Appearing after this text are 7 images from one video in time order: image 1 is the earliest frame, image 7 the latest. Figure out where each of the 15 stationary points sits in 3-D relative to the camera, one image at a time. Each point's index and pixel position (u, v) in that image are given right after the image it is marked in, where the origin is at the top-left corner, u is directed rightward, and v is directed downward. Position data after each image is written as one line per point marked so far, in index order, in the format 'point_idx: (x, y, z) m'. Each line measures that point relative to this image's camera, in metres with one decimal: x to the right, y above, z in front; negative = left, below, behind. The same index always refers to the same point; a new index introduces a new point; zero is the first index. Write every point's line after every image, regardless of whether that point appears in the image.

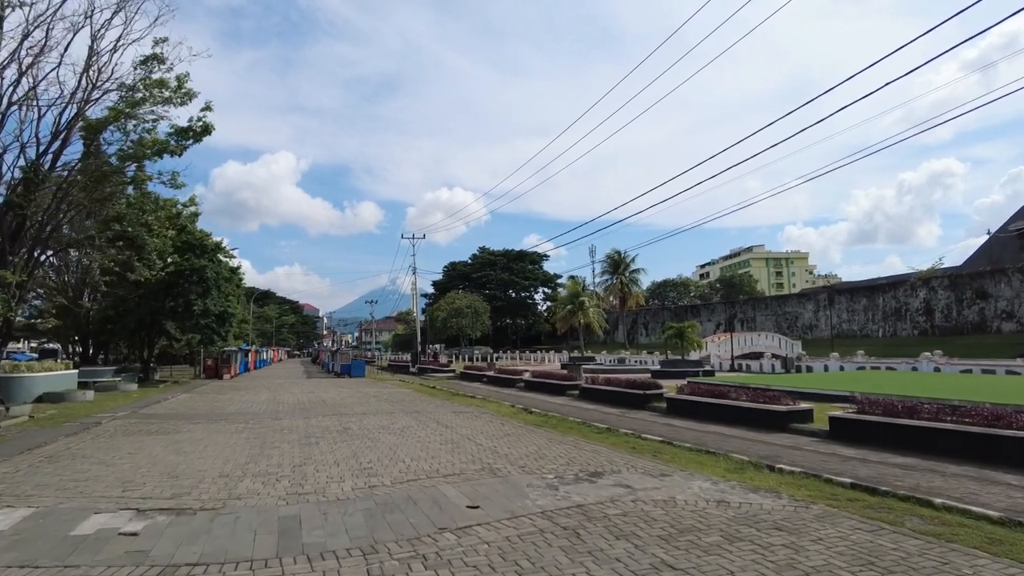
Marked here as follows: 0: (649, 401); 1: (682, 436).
0: (+3.7, -3.1, +17.5) m
1: (+3.2, -2.8, +12.2) m
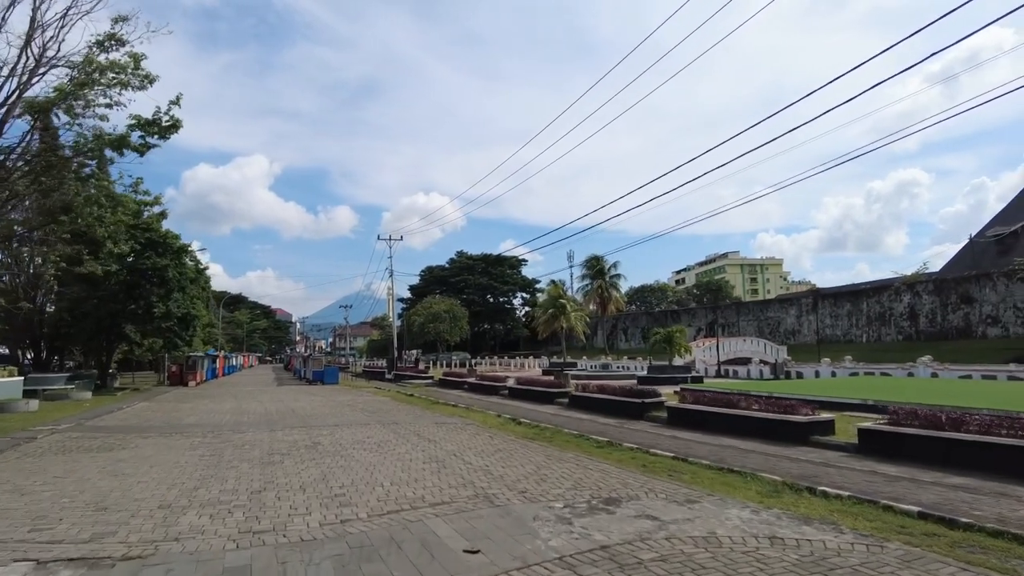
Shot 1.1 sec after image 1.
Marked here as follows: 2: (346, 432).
0: (+3.4, -3.1, +16.2) m
1: (+3.1, -2.7, +10.9) m
2: (-3.7, -3.2, +14.4) m
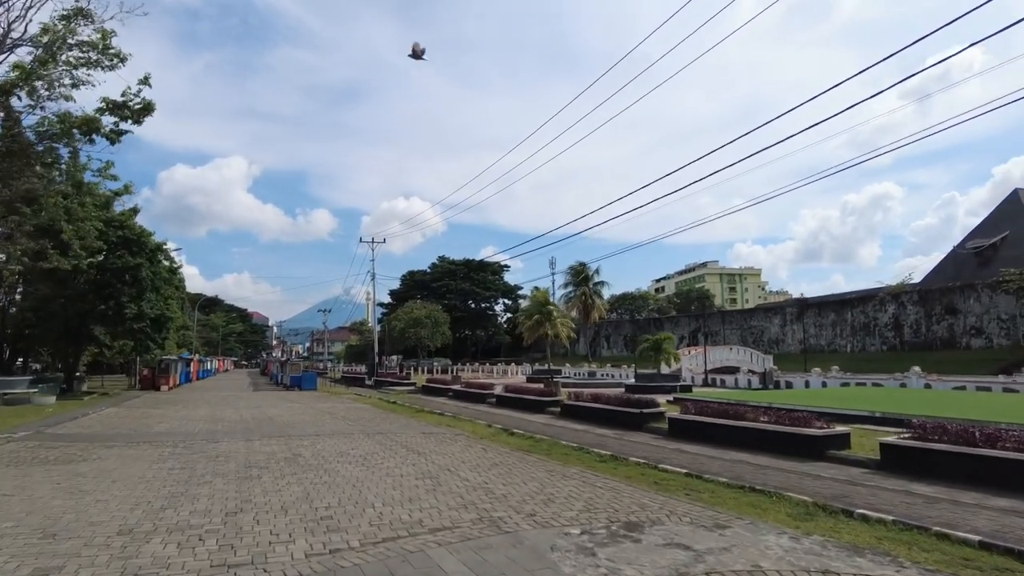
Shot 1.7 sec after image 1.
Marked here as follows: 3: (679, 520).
0: (+3.2, -3.2, +15.5) m
1: (+3.1, -2.8, +10.2) m
2: (-3.8, -3.2, +13.5) m
3: (+1.8, -2.5, +7.1) m
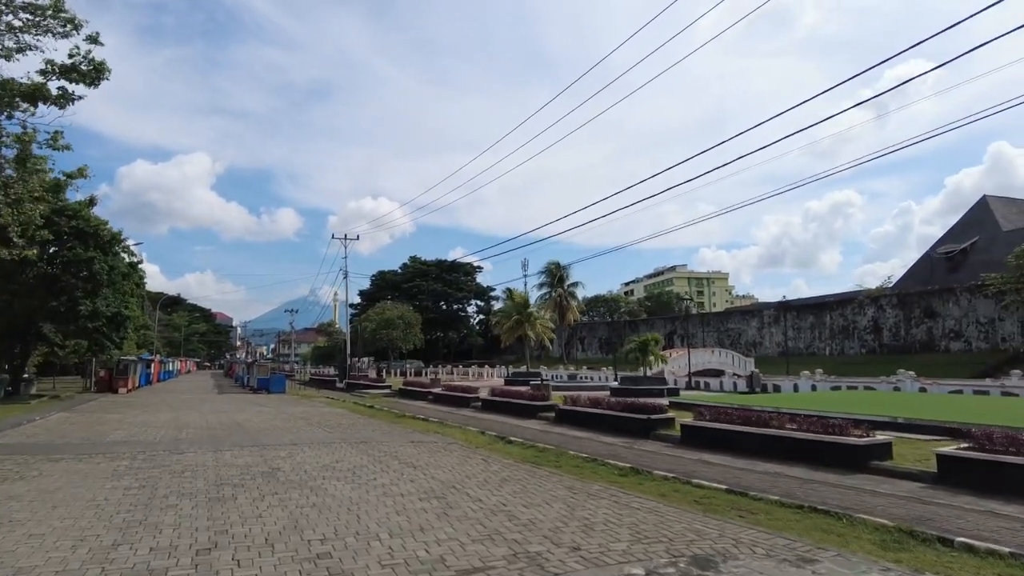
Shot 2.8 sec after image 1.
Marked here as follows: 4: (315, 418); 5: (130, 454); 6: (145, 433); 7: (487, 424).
0: (+3.2, -3.1, +14.4) m
1: (+3.3, -2.7, +9.1) m
2: (-3.7, -3.1, +12.0) m
3: (+2.2, -2.4, +5.9) m
4: (-6.0, -4.0, +19.9) m
5: (-6.9, -3.0, +11.7) m
6: (-8.5, -3.4, +15.0) m
7: (-0.7, -3.6, +17.4) m
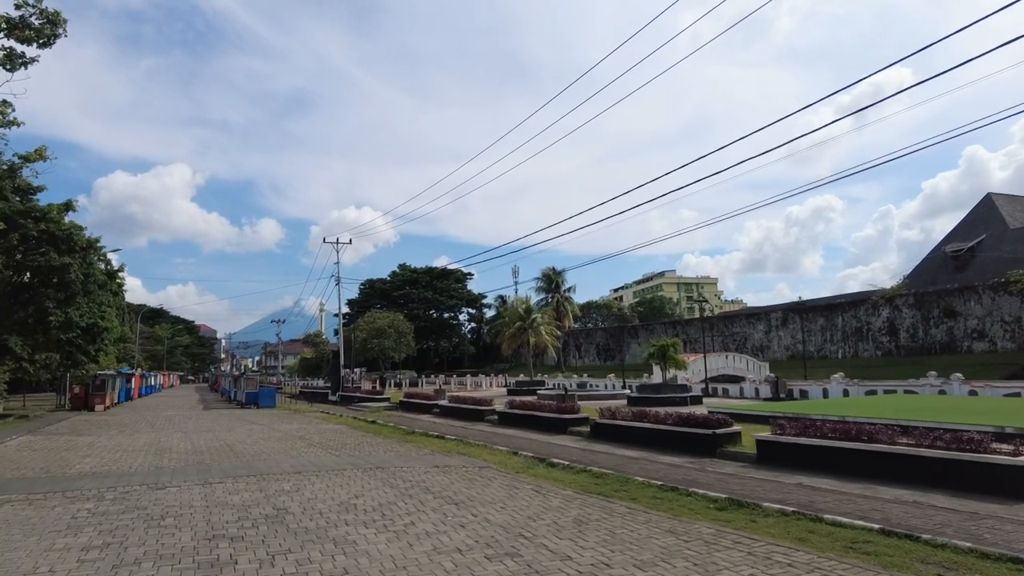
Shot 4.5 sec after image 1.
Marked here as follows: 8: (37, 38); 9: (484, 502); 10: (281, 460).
0: (+4.0, -3.0, +12.3) m
1: (+4.2, -2.5, +7.0) m
2: (-2.9, -3.0, +9.8) m
3: (+3.2, -2.2, +3.8) m
4: (-5.3, -4.0, +17.6) m
5: (-6.0, -3.0, +9.4) m
6: (-7.7, -3.4, +12.7) m
7: (+0.1, -3.6, +15.2) m
8: (-7.9, +4.1, +10.8) m
9: (-0.4, -2.8, +8.6) m
10: (-4.6, -3.4, +12.9) m
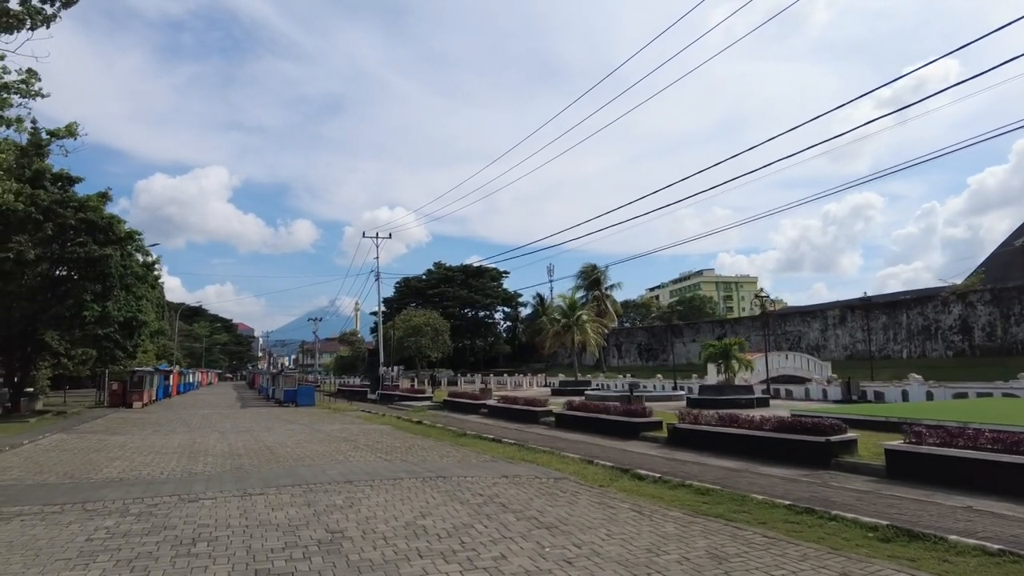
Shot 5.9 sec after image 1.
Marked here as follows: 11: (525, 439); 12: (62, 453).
0: (+5.3, -2.7, +10.5) m
1: (+5.2, -2.2, +5.2) m
2: (-1.7, -2.7, +8.3) m
3: (+4.0, -1.9, +2.1) m
4: (-3.8, -3.8, +16.2) m
5: (-4.9, -2.7, +8.1) m
6: (-6.4, -3.1, +11.4) m
7: (+1.5, -3.3, +13.6) m
8: (-6.6, +4.4, +9.6) m
9: (+0.7, -2.6, +7.0) m
10: (-3.2, -3.1, +11.5) m
11: (+0.3, -3.6, +15.5) m
12: (-9.6, -3.5, +13.9) m
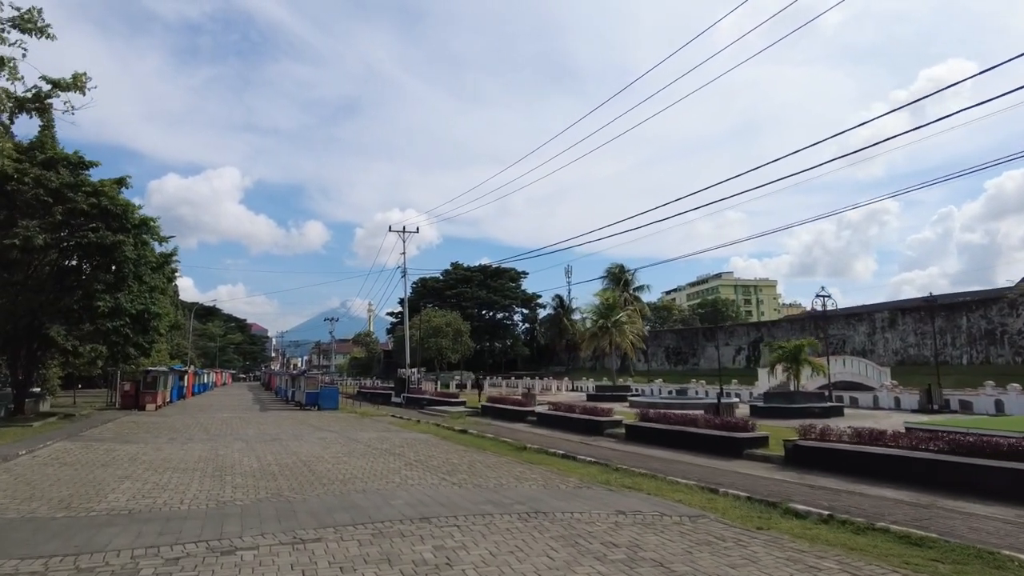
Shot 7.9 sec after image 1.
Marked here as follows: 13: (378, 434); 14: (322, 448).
0: (+6.8, -2.5, +8.0) m
1: (+6.6, -2.0, +2.7) m
2: (-0.2, -2.5, +5.9) m
3: (+5.4, -1.6, -0.4) m
4: (-2.2, -3.5, +13.9) m
5: (-3.4, -2.4, +5.8) m
6: (-4.9, -2.8, +9.1) m
7: (+3.1, -3.1, +11.1) m
8: (-5.1, +4.7, +7.3) m
9: (+2.2, -2.3, +4.6) m
10: (-1.7, -2.9, +9.1) m
11: (+1.9, -3.4, +13.1) m
12: (-8.0, -3.2, +11.6) m
13: (-3.8, -4.2, +18.7) m
14: (-4.3, -3.7, +15.1) m
